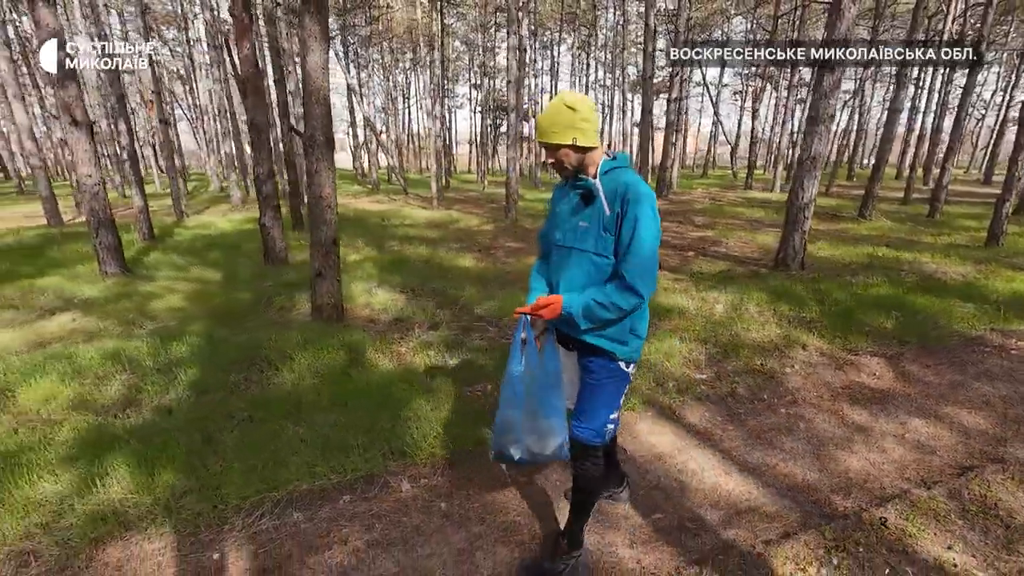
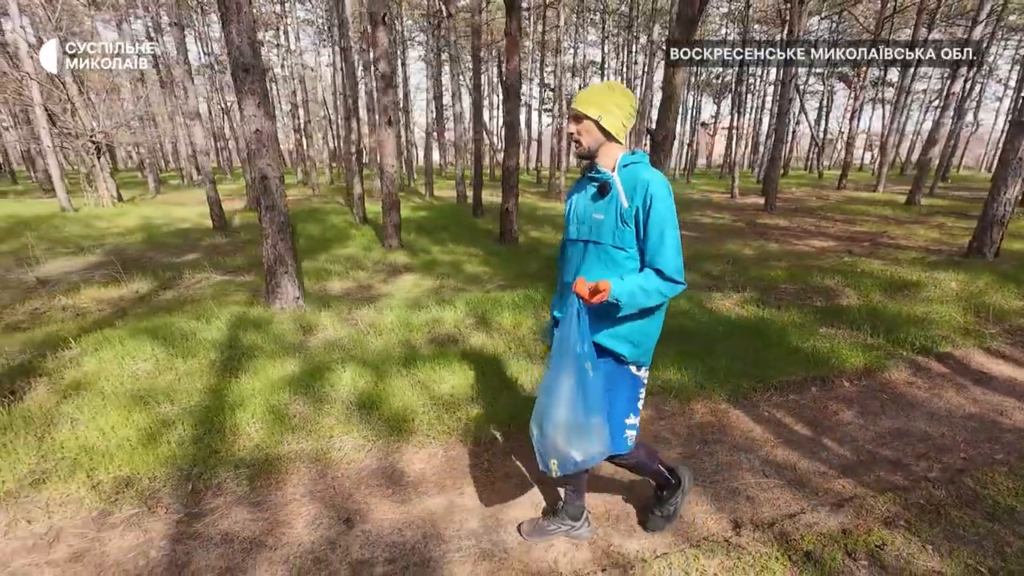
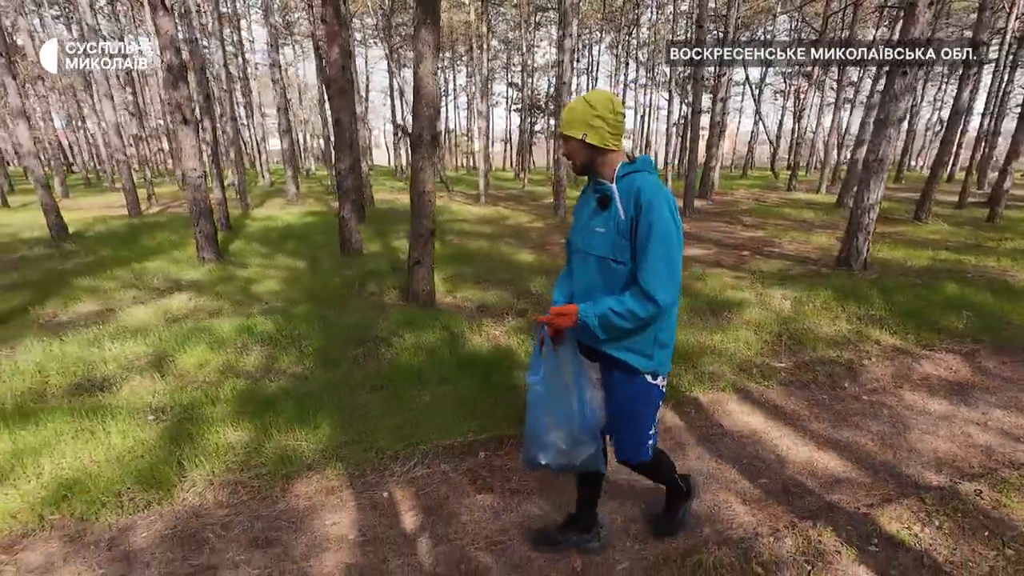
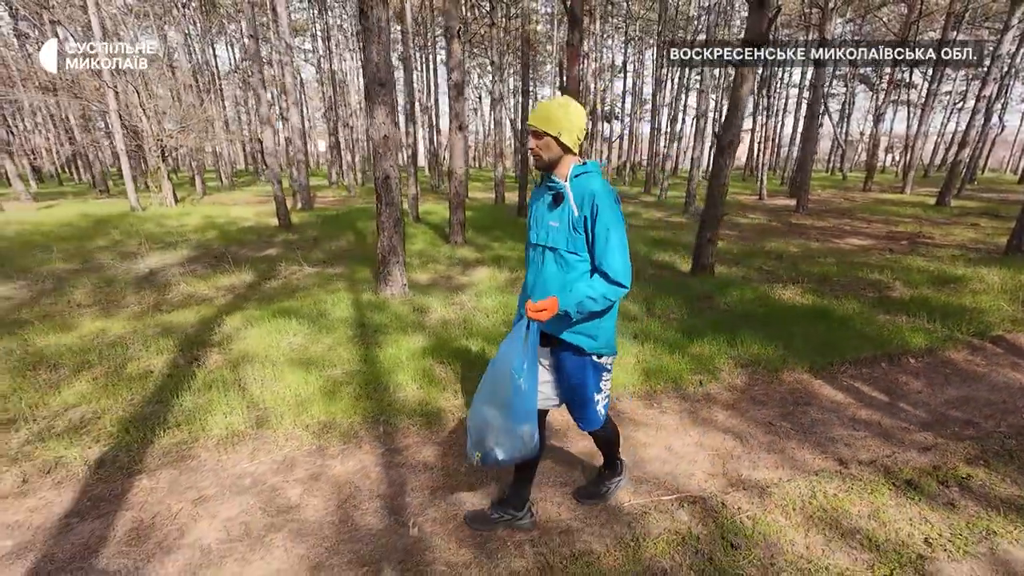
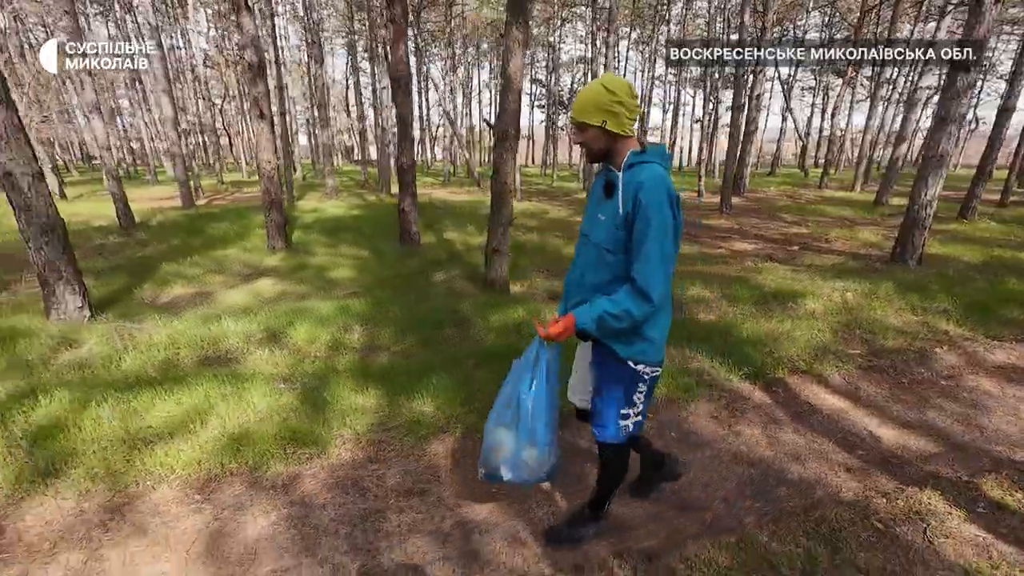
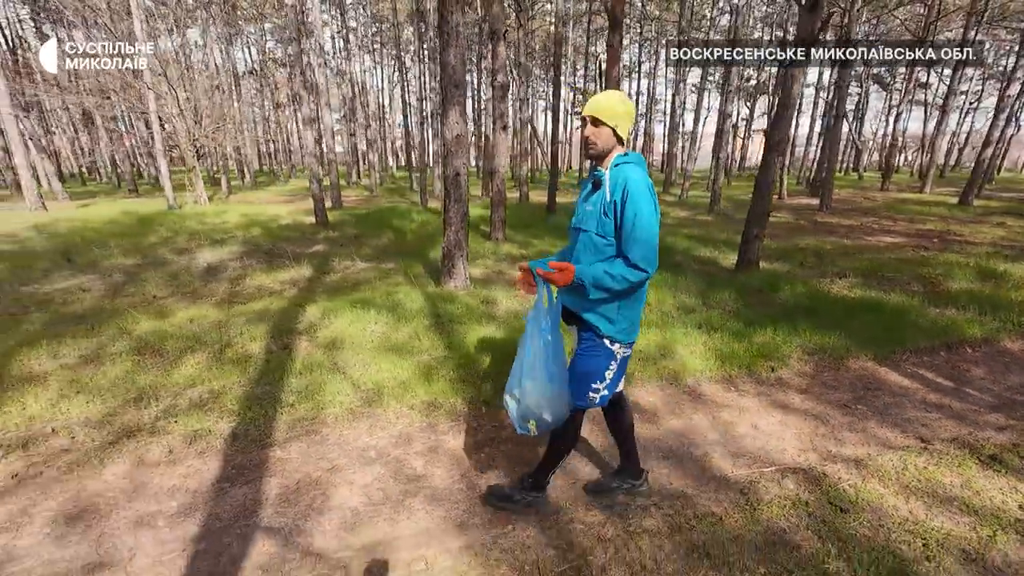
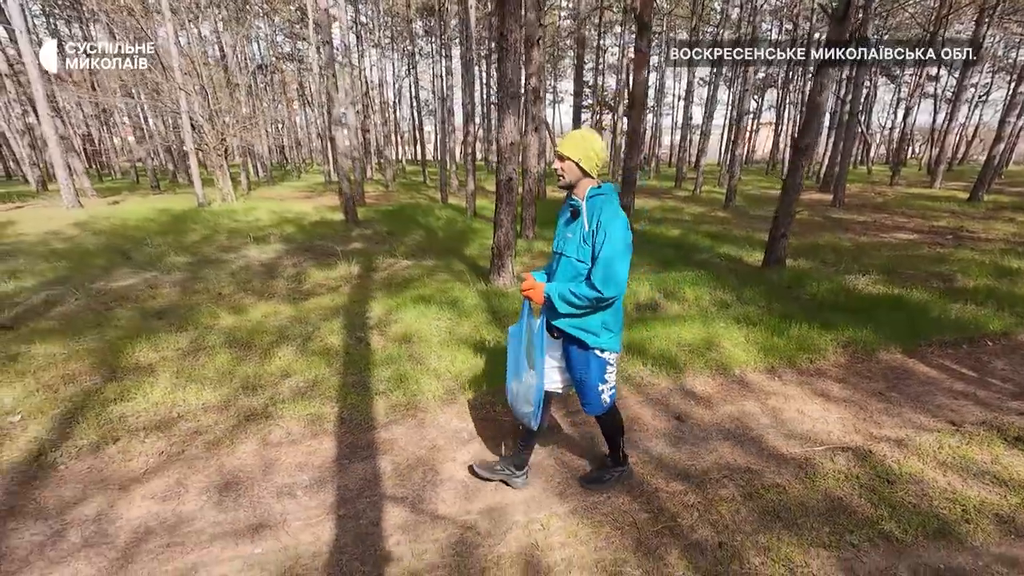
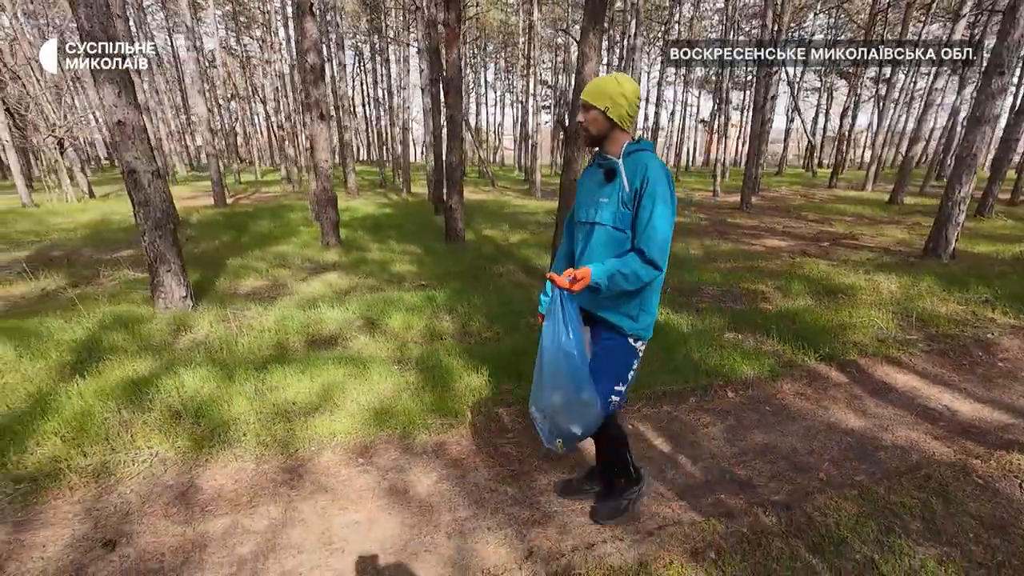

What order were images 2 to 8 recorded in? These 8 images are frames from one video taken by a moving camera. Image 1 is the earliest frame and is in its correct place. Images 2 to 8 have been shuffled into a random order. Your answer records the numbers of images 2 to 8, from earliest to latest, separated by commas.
3, 5, 8, 2, 4, 6, 7
